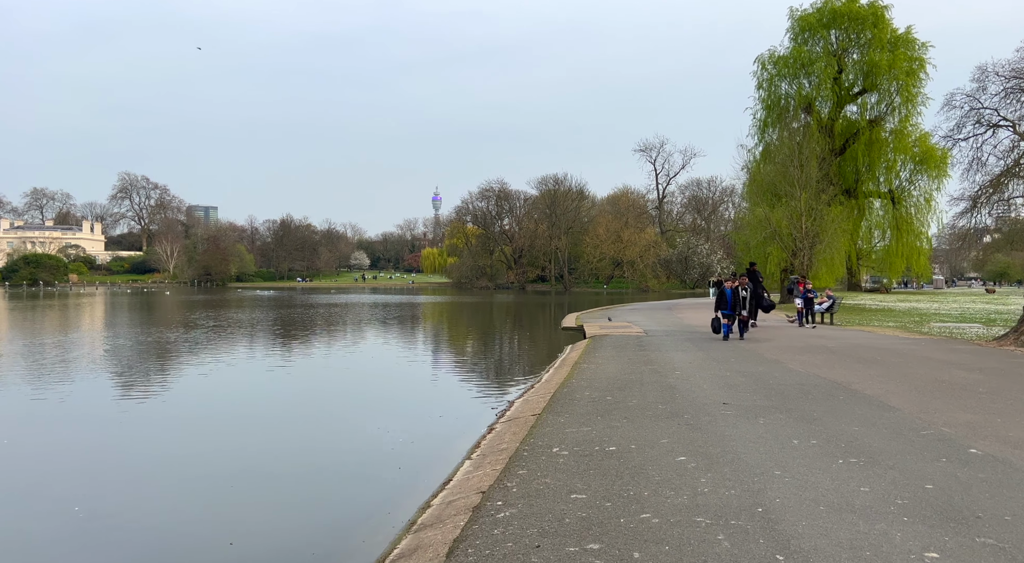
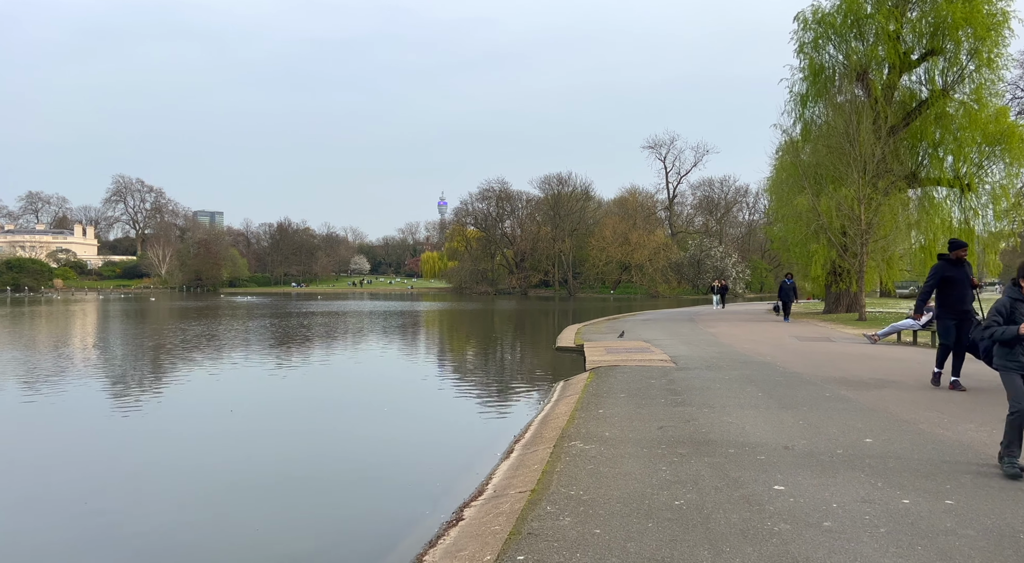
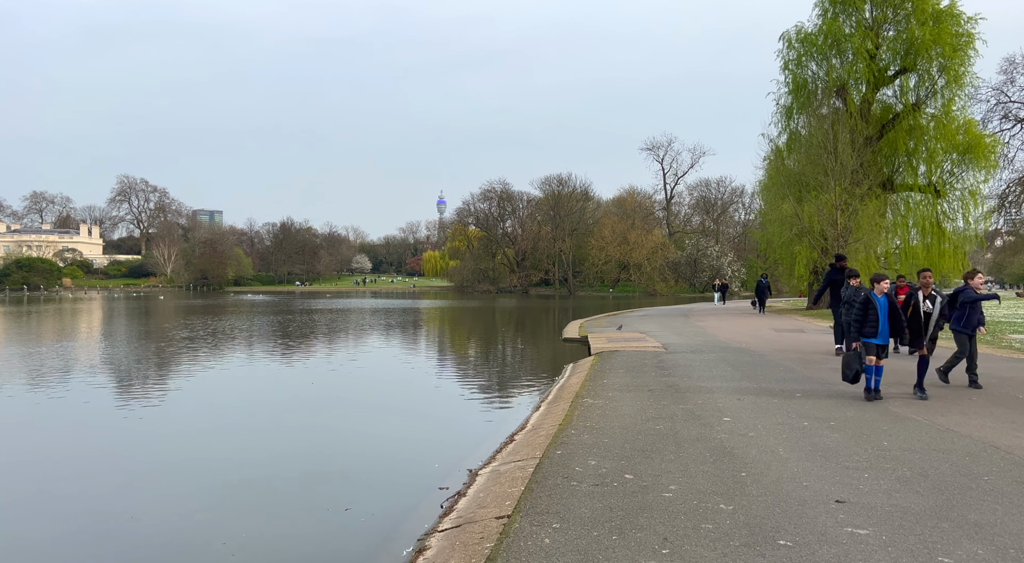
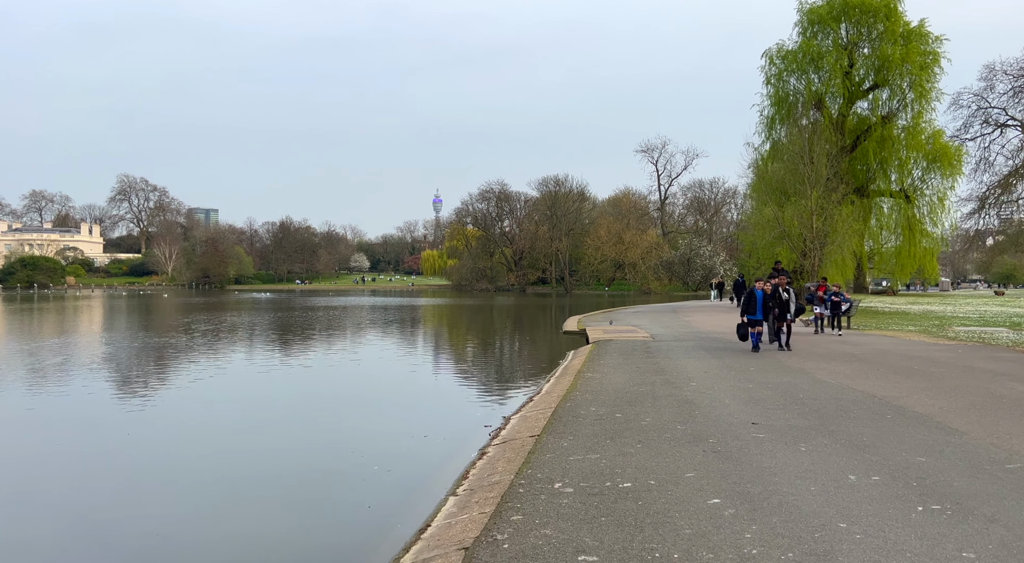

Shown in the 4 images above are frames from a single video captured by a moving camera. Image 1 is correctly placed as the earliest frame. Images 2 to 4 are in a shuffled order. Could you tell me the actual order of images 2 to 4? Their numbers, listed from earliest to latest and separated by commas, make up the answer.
4, 3, 2
